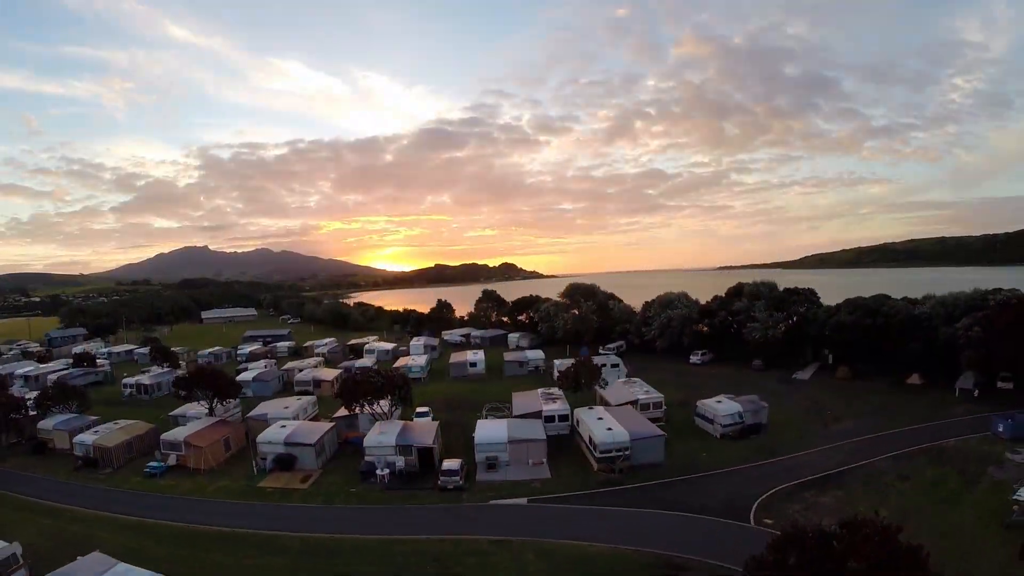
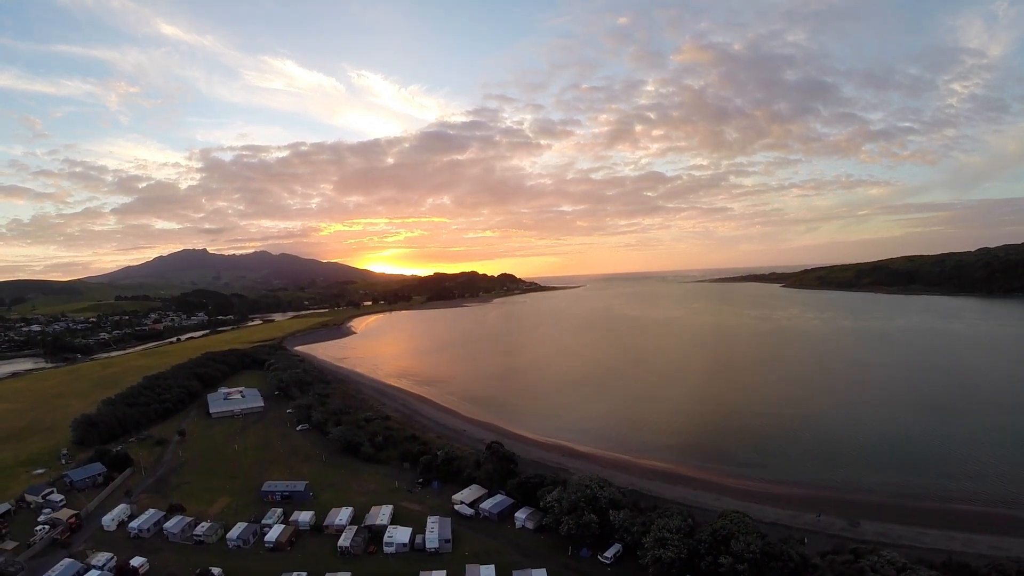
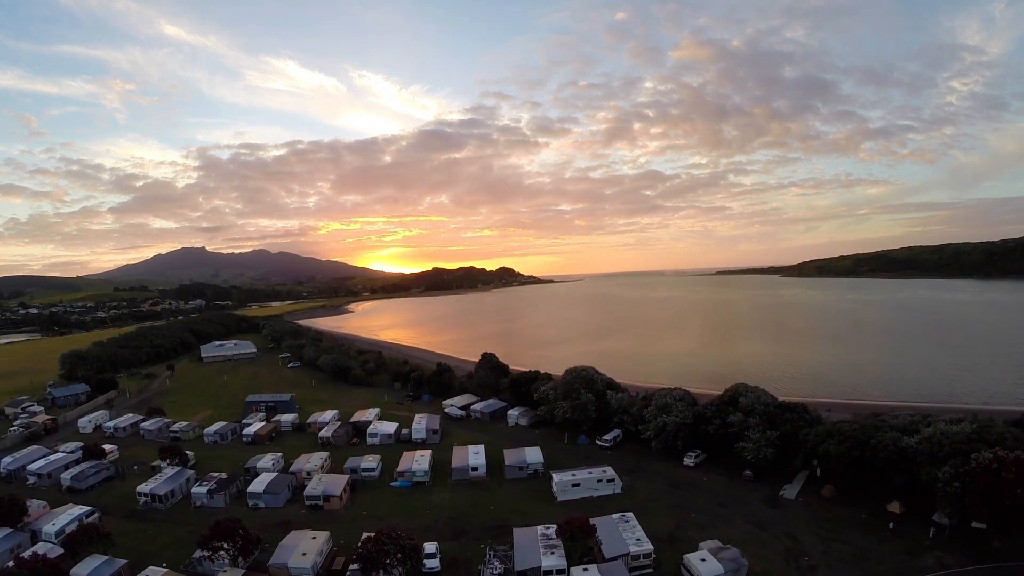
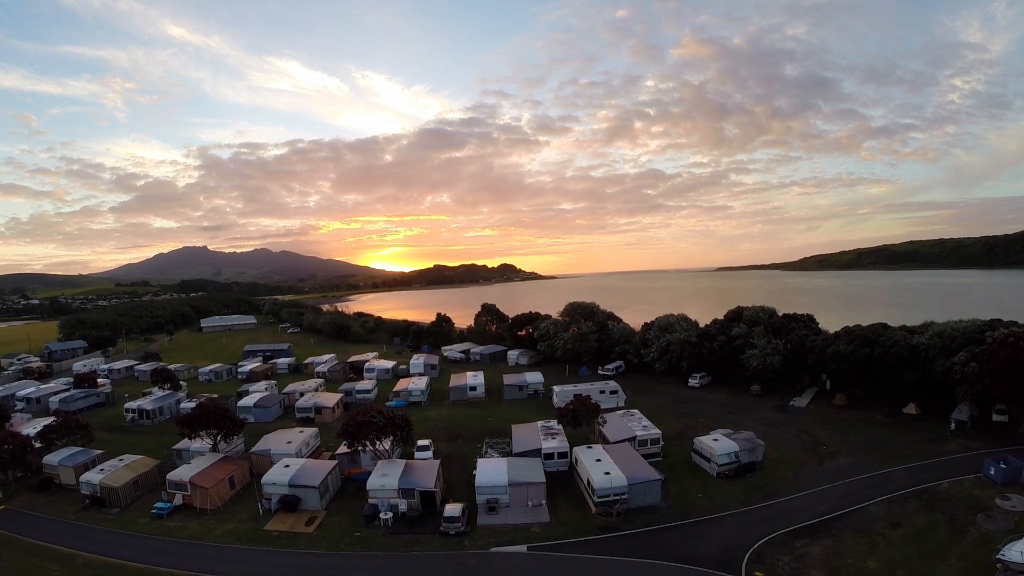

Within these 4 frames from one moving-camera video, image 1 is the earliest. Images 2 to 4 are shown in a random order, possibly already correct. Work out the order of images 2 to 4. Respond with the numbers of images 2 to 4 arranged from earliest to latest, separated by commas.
4, 3, 2
